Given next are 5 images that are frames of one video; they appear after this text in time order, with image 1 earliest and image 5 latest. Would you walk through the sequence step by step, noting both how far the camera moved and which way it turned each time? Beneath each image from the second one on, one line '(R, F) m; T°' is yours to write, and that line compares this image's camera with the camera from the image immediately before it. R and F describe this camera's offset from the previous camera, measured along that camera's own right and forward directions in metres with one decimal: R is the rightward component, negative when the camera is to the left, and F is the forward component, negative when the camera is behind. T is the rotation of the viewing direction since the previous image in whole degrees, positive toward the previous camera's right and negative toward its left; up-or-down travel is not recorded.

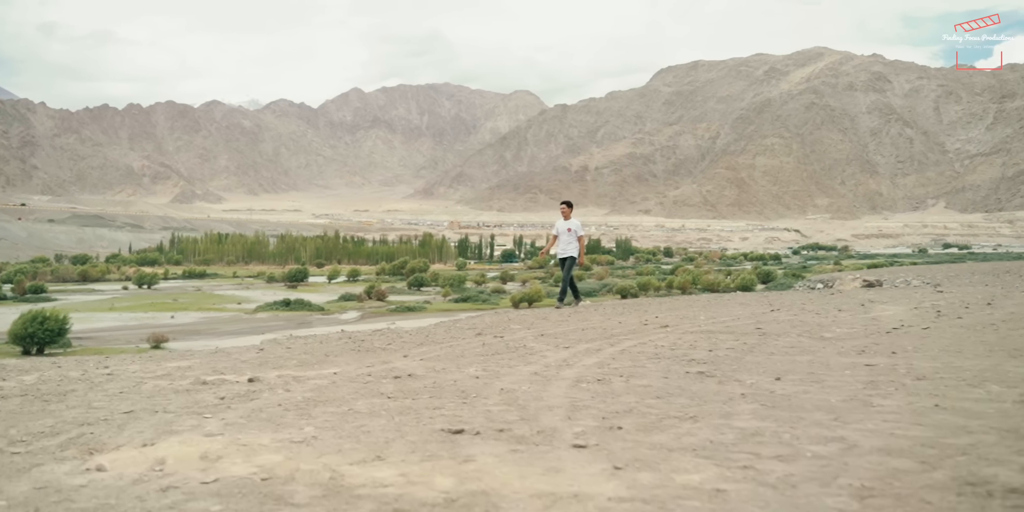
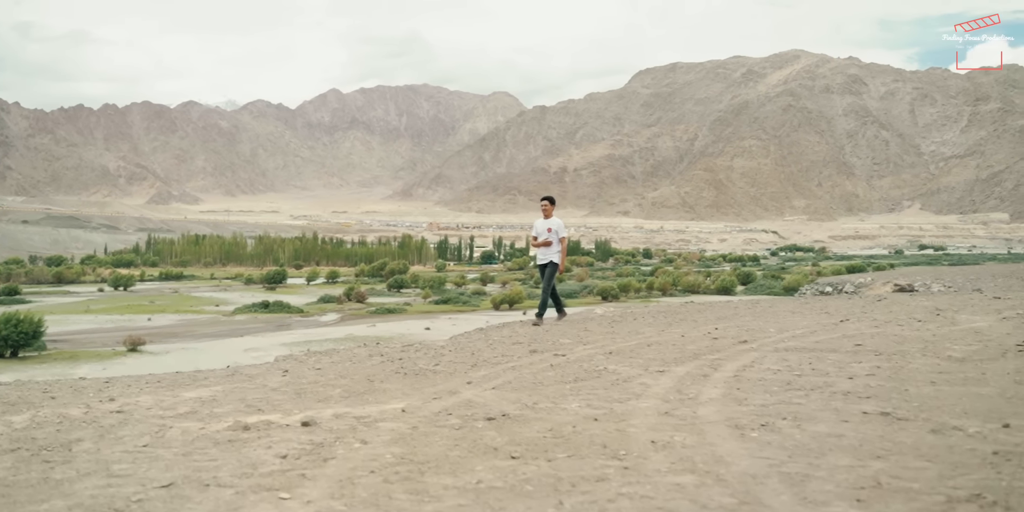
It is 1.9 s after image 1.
(-0.8, +1.3) m; +1°
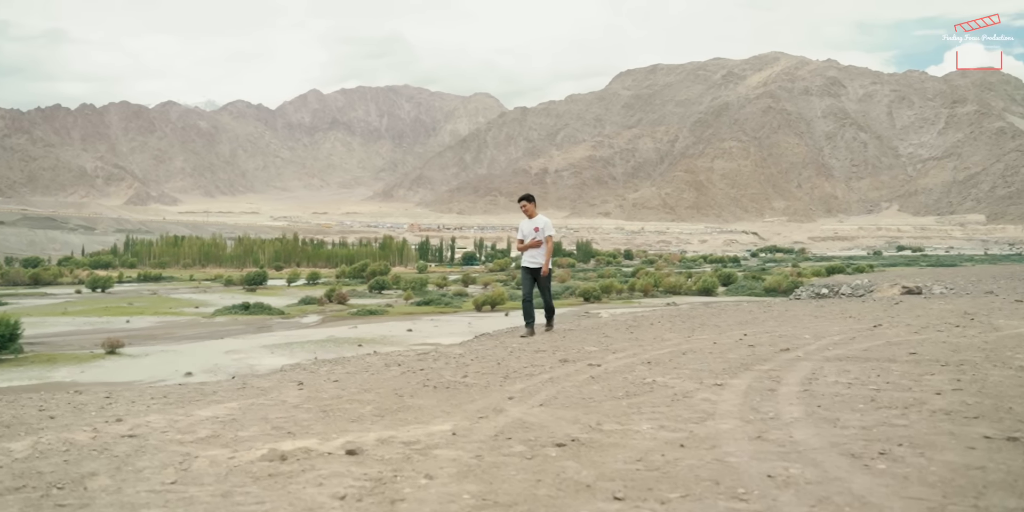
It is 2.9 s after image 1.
(-0.4, +0.6) m; +1°
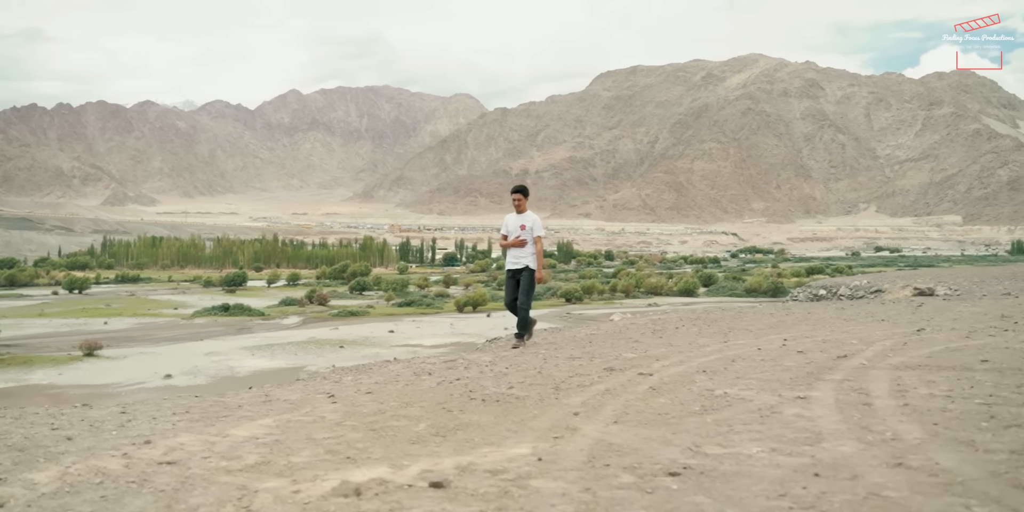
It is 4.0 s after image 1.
(-0.5, +0.6) m; +1°
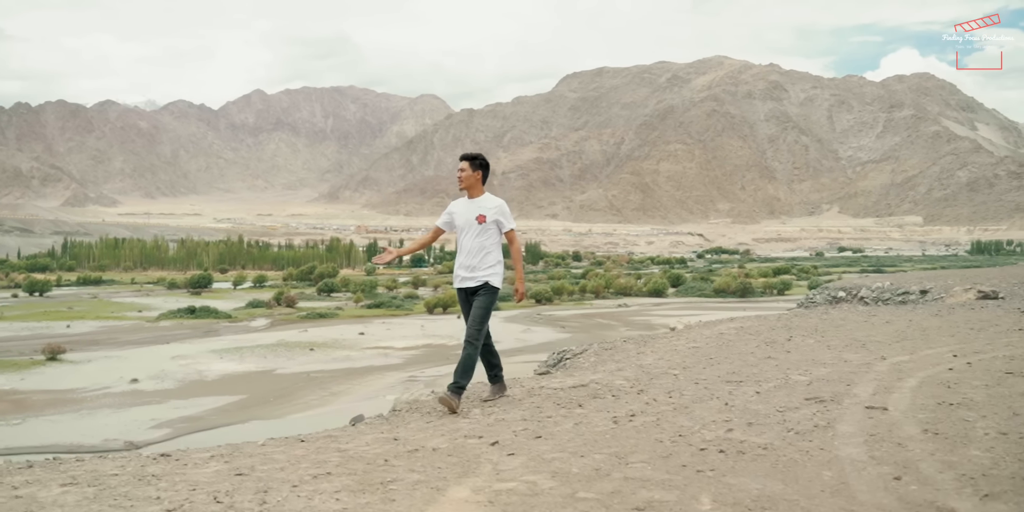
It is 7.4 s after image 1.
(-1.5, +1.6) m; +2°
